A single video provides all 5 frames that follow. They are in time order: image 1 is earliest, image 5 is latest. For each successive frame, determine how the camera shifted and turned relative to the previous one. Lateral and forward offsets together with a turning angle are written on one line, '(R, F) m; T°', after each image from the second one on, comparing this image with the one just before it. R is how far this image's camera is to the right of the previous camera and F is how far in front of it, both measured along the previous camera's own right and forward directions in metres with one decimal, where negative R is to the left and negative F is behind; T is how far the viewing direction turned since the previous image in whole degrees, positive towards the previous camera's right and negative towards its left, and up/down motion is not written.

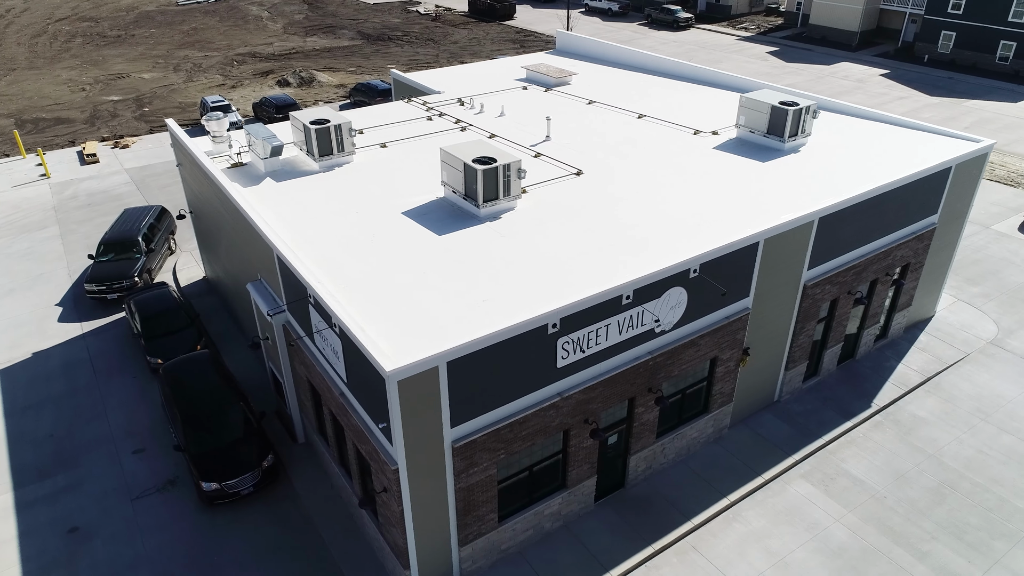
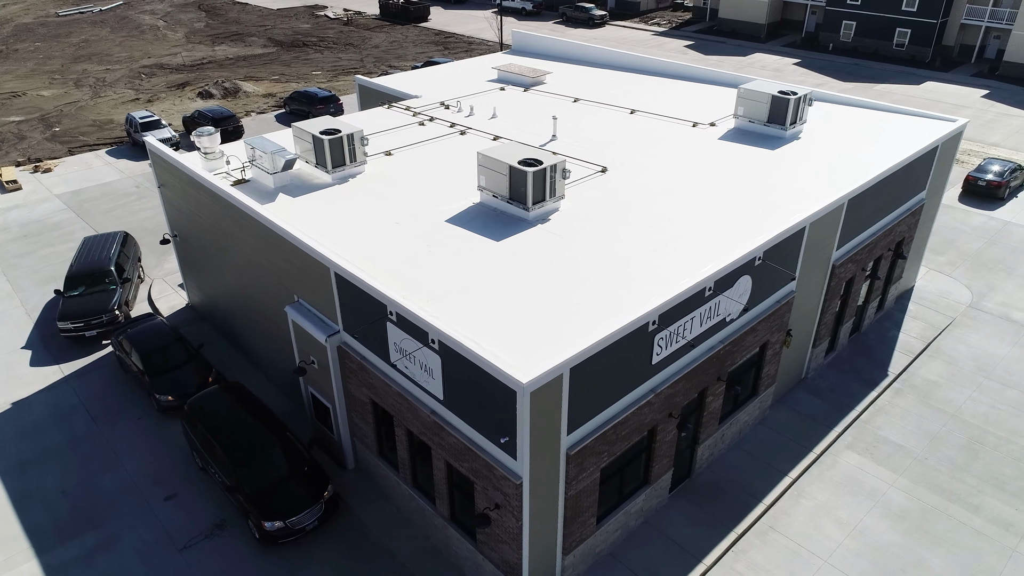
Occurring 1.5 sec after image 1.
(-3.2, +0.4) m; +8°
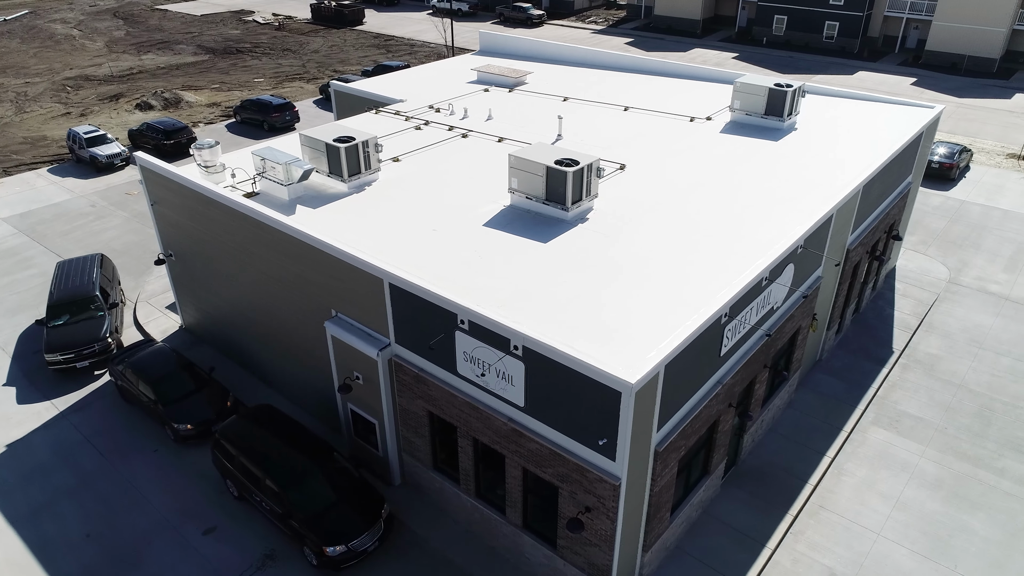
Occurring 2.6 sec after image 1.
(-2.4, +0.3) m; +6°
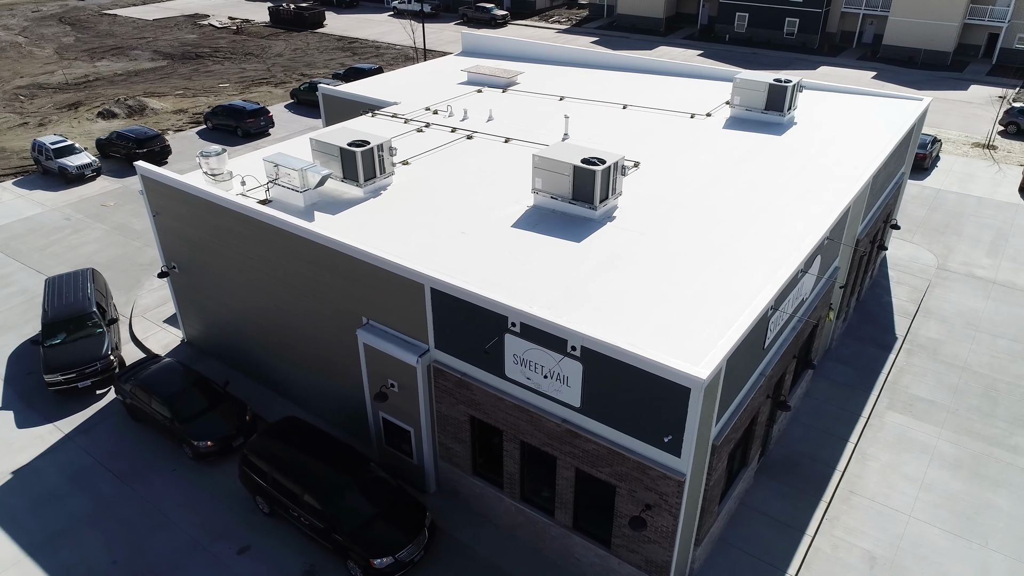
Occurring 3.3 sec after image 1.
(-1.6, +0.1) m; +3°
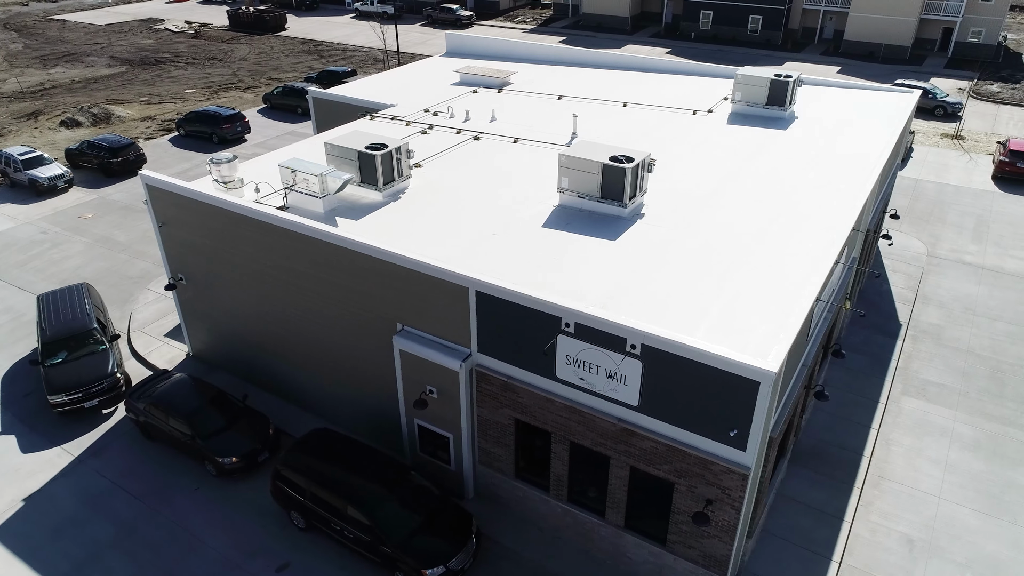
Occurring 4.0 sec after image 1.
(-1.6, +0.2) m; +3°
